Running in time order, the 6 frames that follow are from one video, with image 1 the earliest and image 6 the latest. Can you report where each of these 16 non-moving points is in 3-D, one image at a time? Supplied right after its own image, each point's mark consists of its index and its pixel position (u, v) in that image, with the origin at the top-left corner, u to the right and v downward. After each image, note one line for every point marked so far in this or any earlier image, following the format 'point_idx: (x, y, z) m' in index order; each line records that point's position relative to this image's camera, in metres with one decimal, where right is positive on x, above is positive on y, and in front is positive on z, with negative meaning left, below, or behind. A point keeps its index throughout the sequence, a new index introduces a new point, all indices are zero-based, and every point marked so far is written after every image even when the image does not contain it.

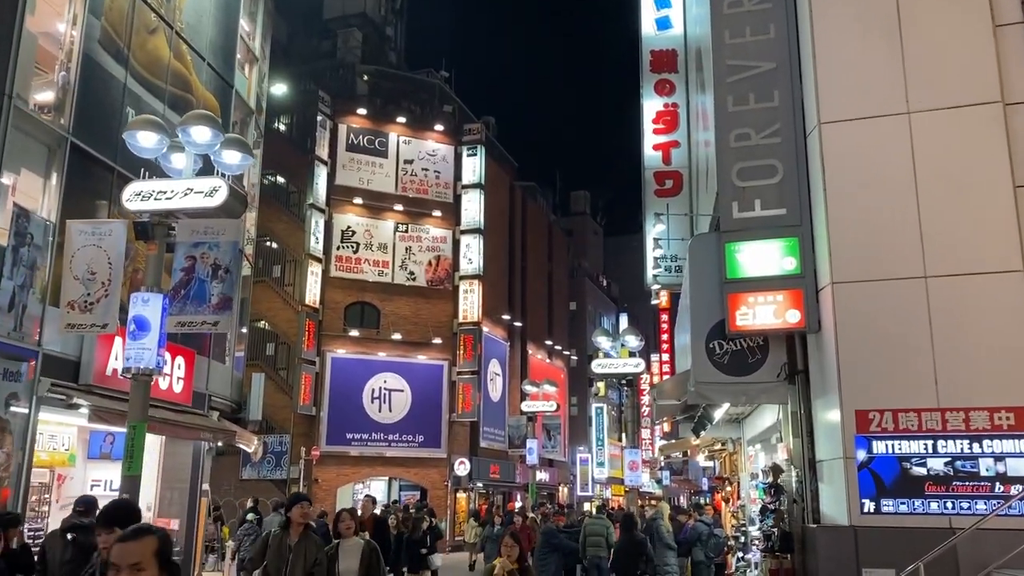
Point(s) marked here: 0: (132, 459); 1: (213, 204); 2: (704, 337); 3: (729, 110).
0: (-3.8, -1.7, +8.5) m
1: (-3.1, +0.9, +8.9) m
2: (+2.1, -0.6, +9.5) m
3: (+2.4, +1.9, +9.4) m
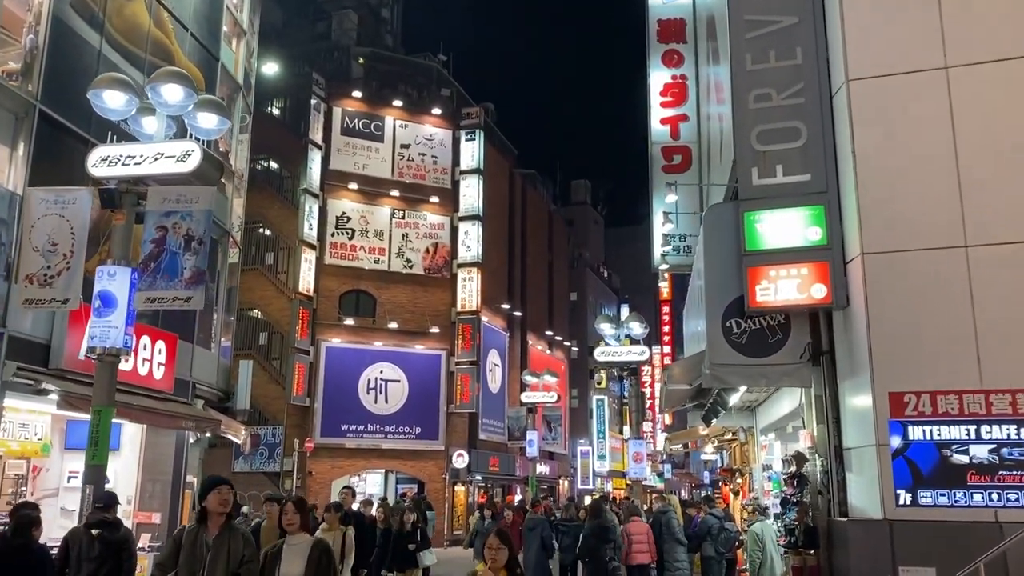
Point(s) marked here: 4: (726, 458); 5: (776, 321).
0: (-3.8, -1.4, +7.7) m
1: (-3.1, +1.1, +8.1) m
2: (+2.1, -0.3, +8.7) m
3: (+2.4, +2.2, +8.6) m
4: (+4.6, -3.6, +18.2) m
5: (+2.7, -0.3, +8.6) m
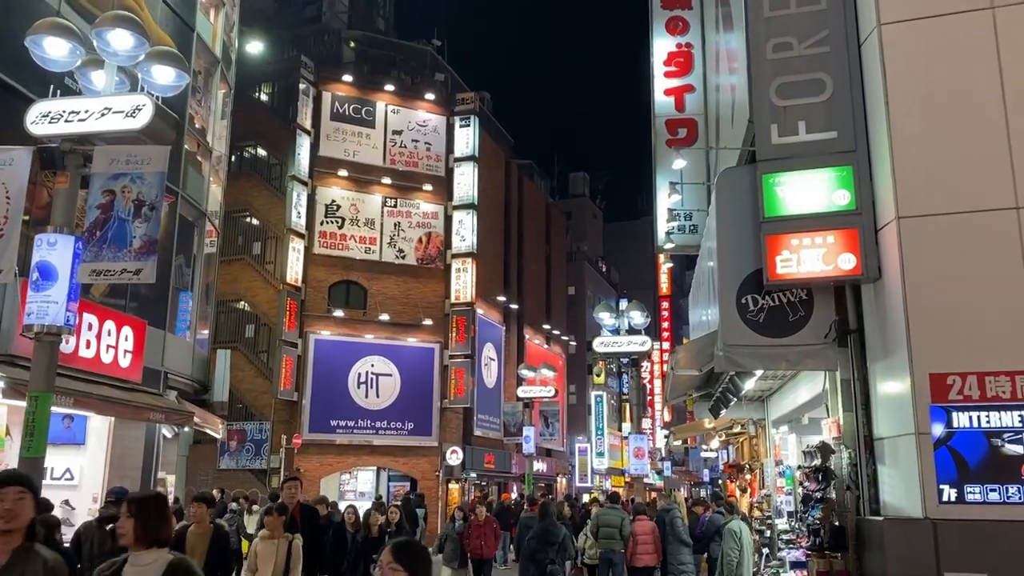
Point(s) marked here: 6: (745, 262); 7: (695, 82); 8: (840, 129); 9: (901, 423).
0: (-3.9, -1.2, +6.8) m
1: (-3.2, +1.4, +7.2) m
2: (+2.1, 0.0, +7.8) m
3: (+2.3, +2.5, +7.7) m
4: (+4.5, -3.4, +17.3) m
5: (+2.6, -0.1, +7.7) m
6: (+2.2, +0.2, +7.9) m
7: (+2.8, +3.1, +12.8) m
8: (+2.9, +1.4, +7.4) m
9: (+3.1, -1.1, +6.7) m
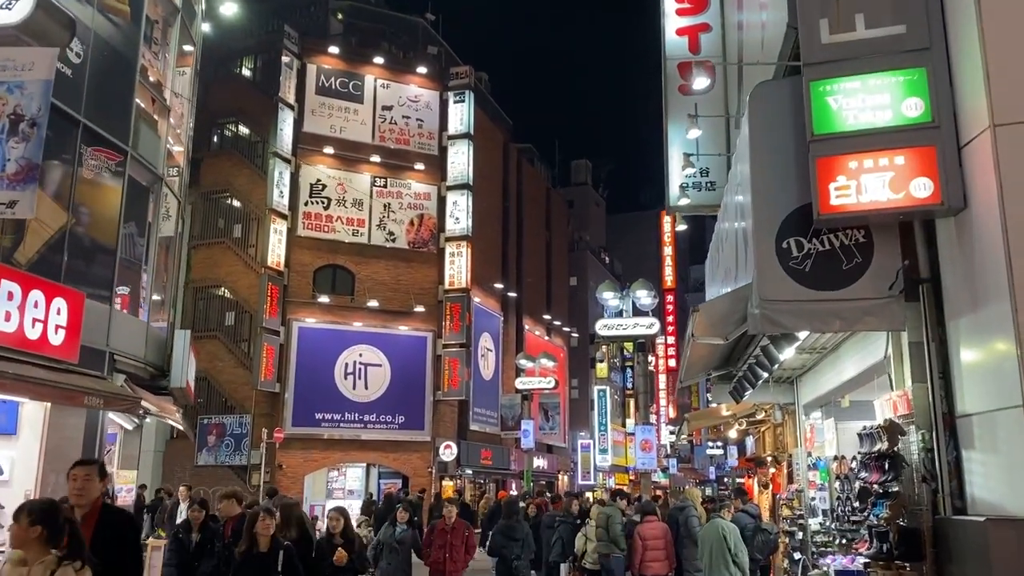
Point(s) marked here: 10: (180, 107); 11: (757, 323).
0: (-4.0, -0.8, +5.2) m
1: (-3.3, +1.8, +5.6) m
2: (+1.9, +0.4, +6.2) m
3: (+2.2, +2.9, +6.1) m
4: (+4.4, -2.9, +15.7) m
5: (+2.4, +0.4, +6.1) m
6: (+2.0, +0.7, +6.3) m
7: (+2.6, +3.5, +11.2) m
8: (+2.7, +1.8, +5.8) m
9: (+2.9, -0.6, +5.1) m
10: (-5.9, +3.2, +15.0) m
11: (+1.8, -0.3, +6.2) m
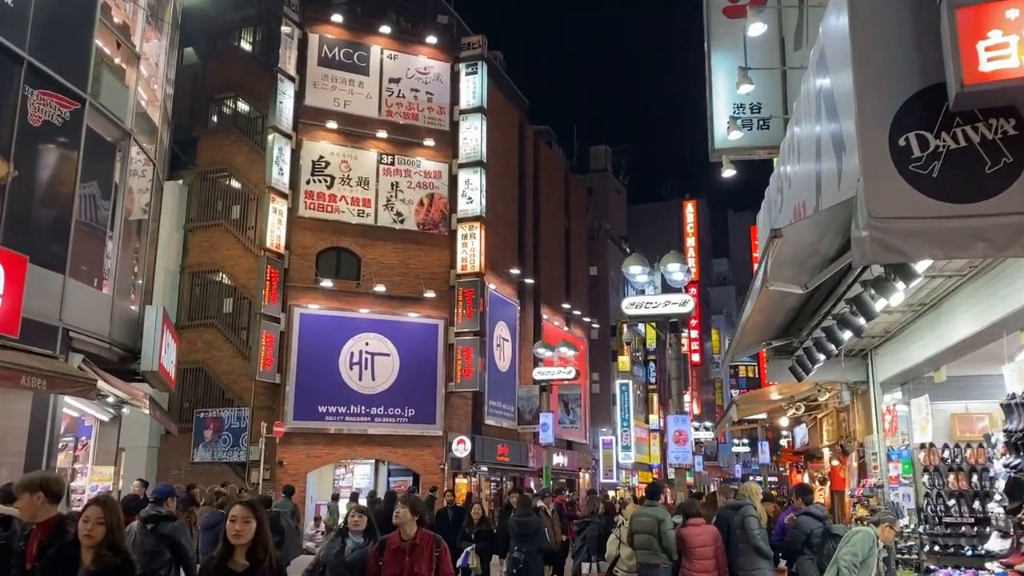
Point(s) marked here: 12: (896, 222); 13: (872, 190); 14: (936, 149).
0: (-4.0, -0.4, +3.6) m
1: (-3.3, +2.2, +4.0) m
2: (+2.0, +0.8, +4.5) m
3: (+2.2, +3.4, +4.4) m
4: (+4.7, -2.4, +13.9) m
5: (+2.5, +0.8, +4.4) m
6: (+2.1, +1.1, +4.5) m
7: (+2.8, +4.0, +9.5) m
8: (+2.8, +2.3, +4.1) m
9: (+3.0, -0.2, +3.4) m
10: (-5.6, +3.6, +13.5) m
11: (+1.8, +0.2, +4.4) m
12: (+2.0, +0.3, +4.4) m
13: (+1.9, +0.5, +4.4) m
14: (+2.2, +0.7, +4.4) m
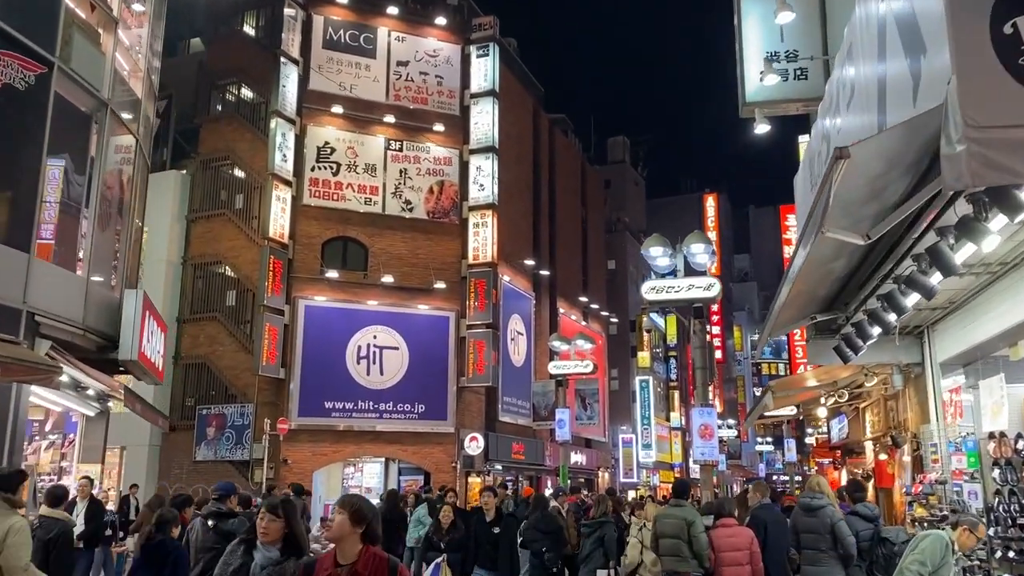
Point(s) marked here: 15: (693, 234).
0: (-4.0, -0.1, +2.7) m
1: (-3.4, +2.5, +3.1) m
2: (+1.9, +1.1, +3.5) m
3: (+2.1, +3.6, +3.3) m
4: (+4.9, -2.2, +12.8) m
5: (+2.4, +1.1, +3.3) m
6: (+2.0, +1.4, +3.5) m
7: (+2.8, +4.3, +8.4) m
8: (+2.7, +2.6, +3.0) m
9: (+2.9, +0.1, +2.3) m
10: (-5.5, +3.8, +12.6) m
11: (+1.8, +0.5, +3.4) m
12: (+1.9, +0.6, +3.3) m
13: (+1.8, +0.8, +3.4) m
14: (+2.1, +1.0, +3.4) m
15: (+3.0, +0.9, +14.3) m
